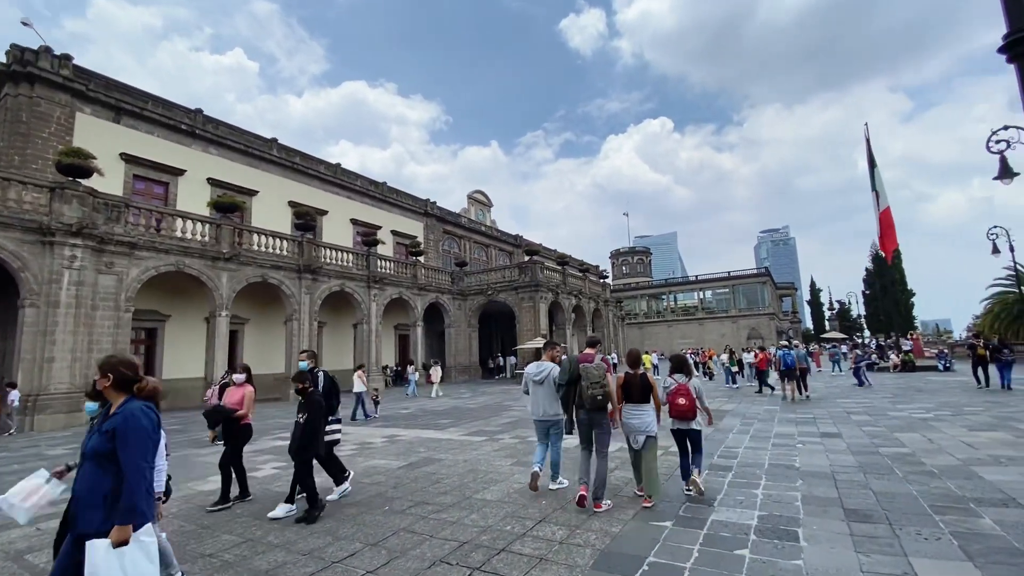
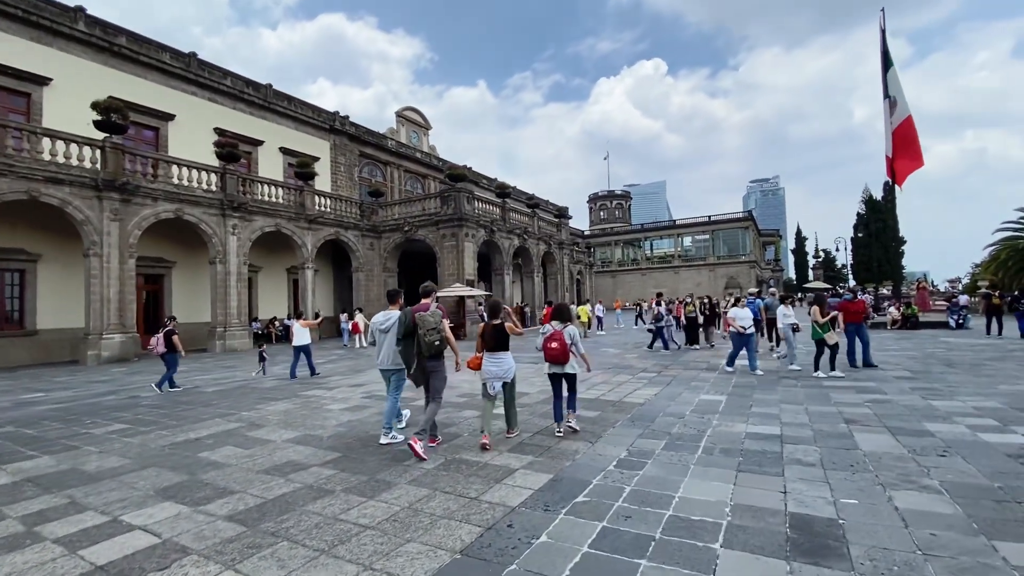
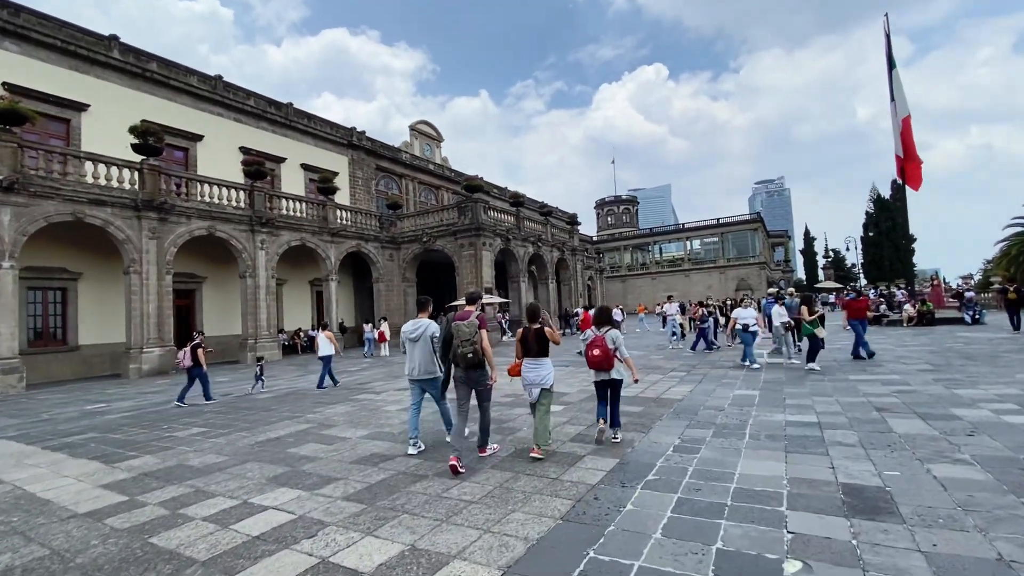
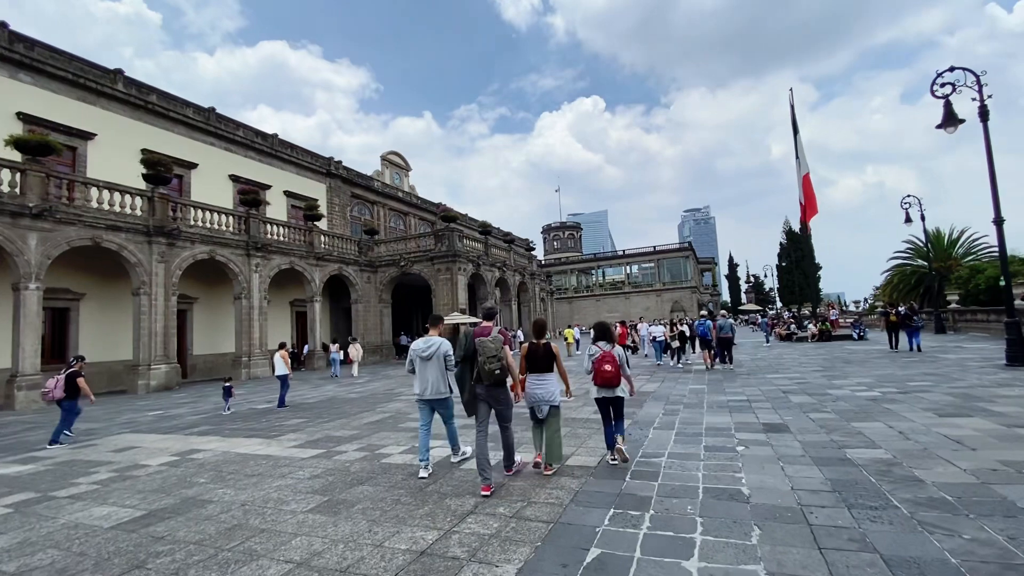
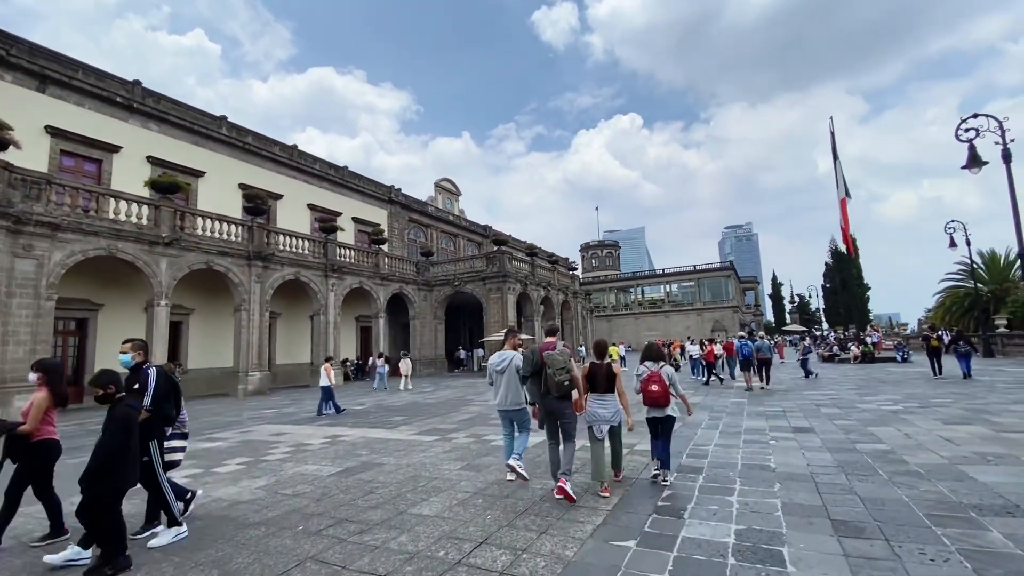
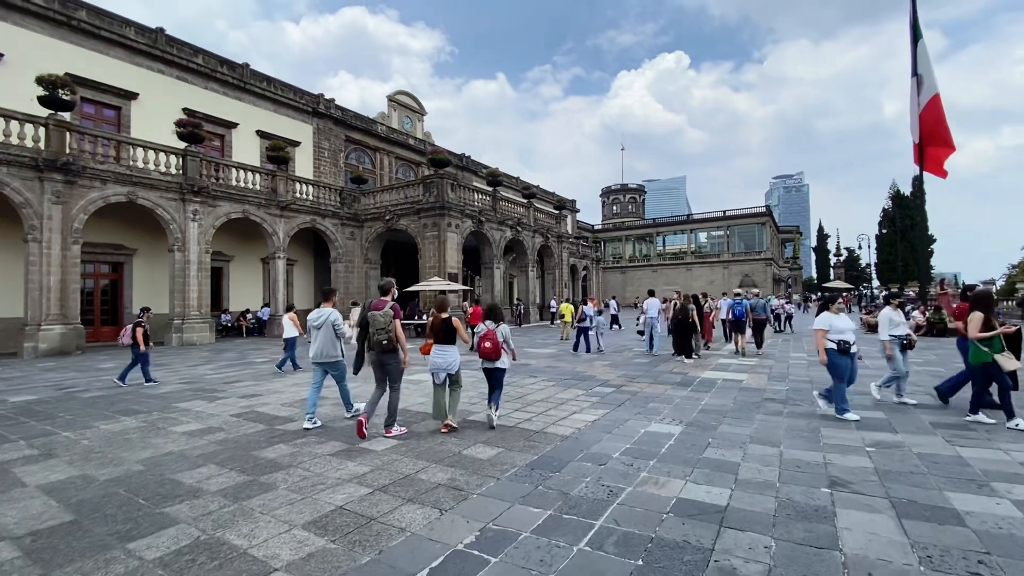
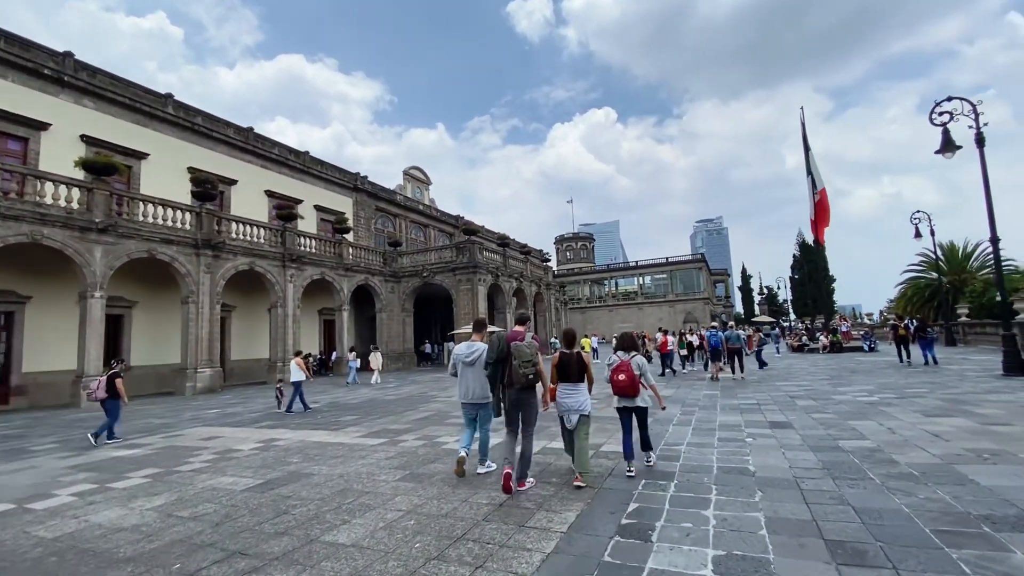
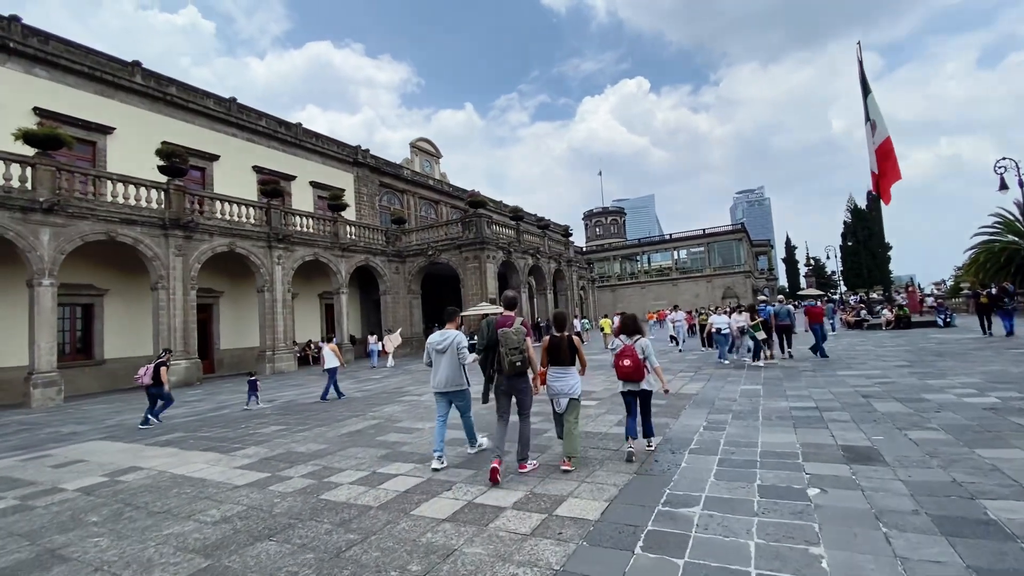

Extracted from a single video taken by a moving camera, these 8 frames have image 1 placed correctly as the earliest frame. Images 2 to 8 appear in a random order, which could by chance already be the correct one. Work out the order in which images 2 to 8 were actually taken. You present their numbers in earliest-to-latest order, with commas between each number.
5, 7, 4, 8, 3, 2, 6
